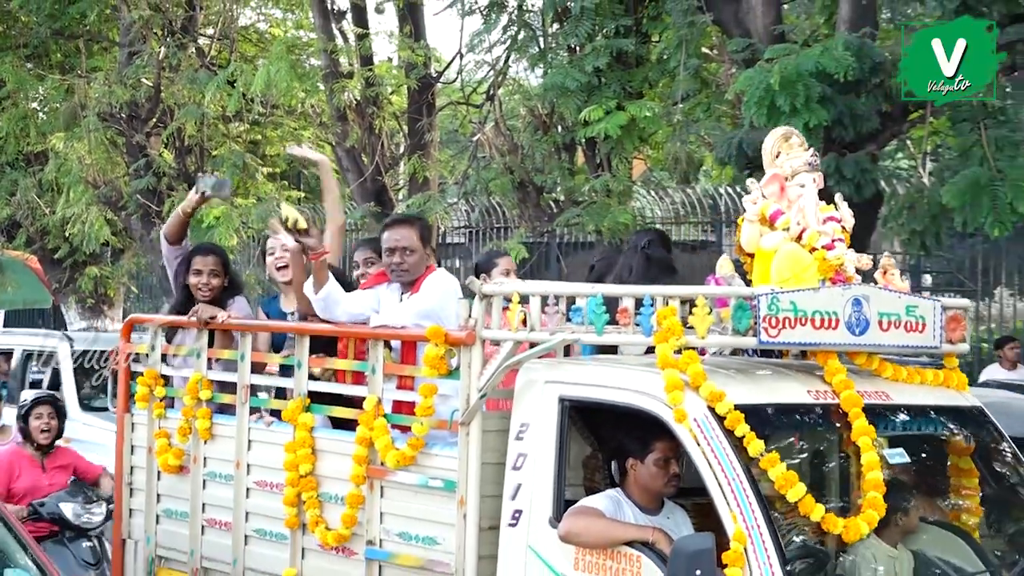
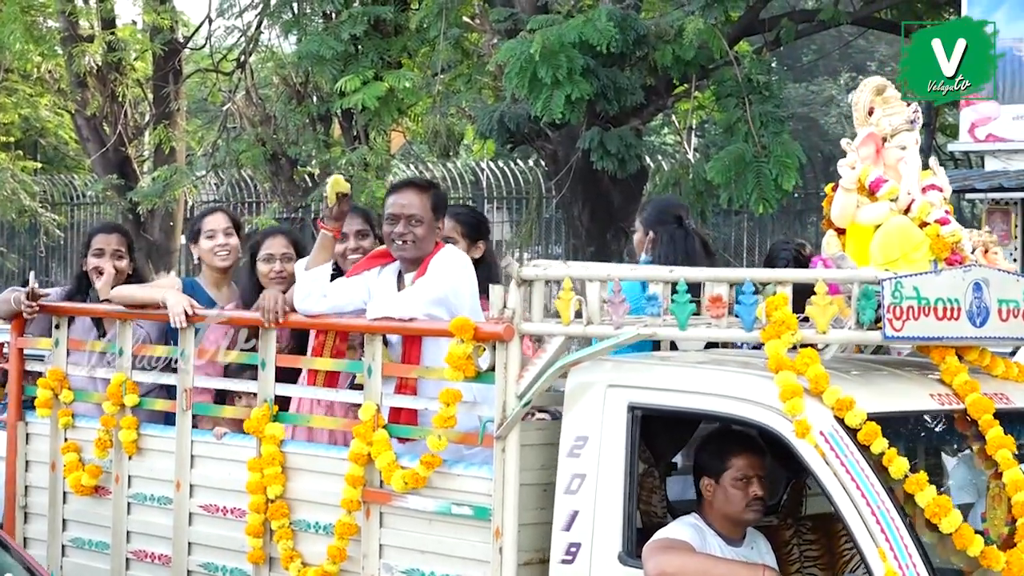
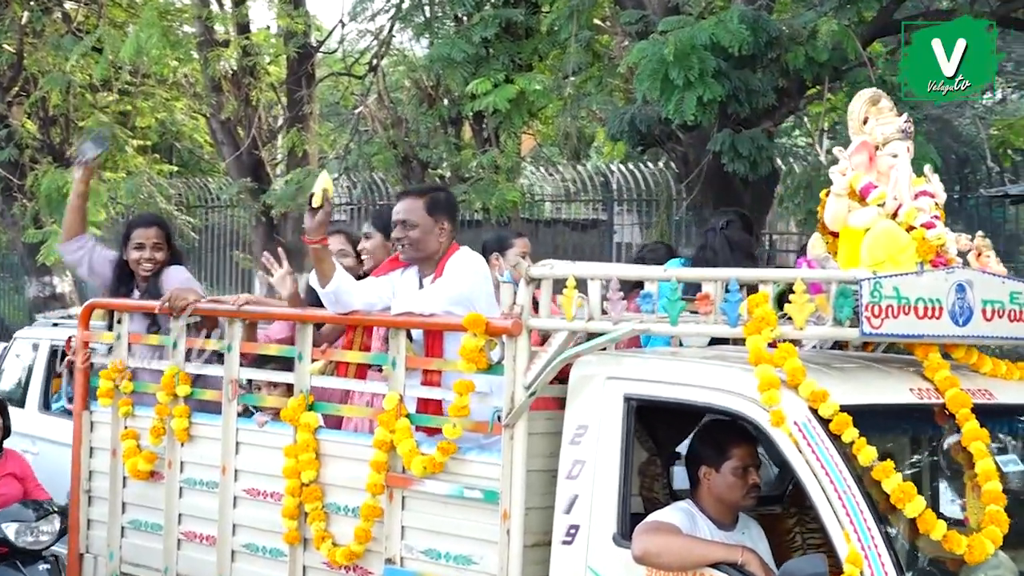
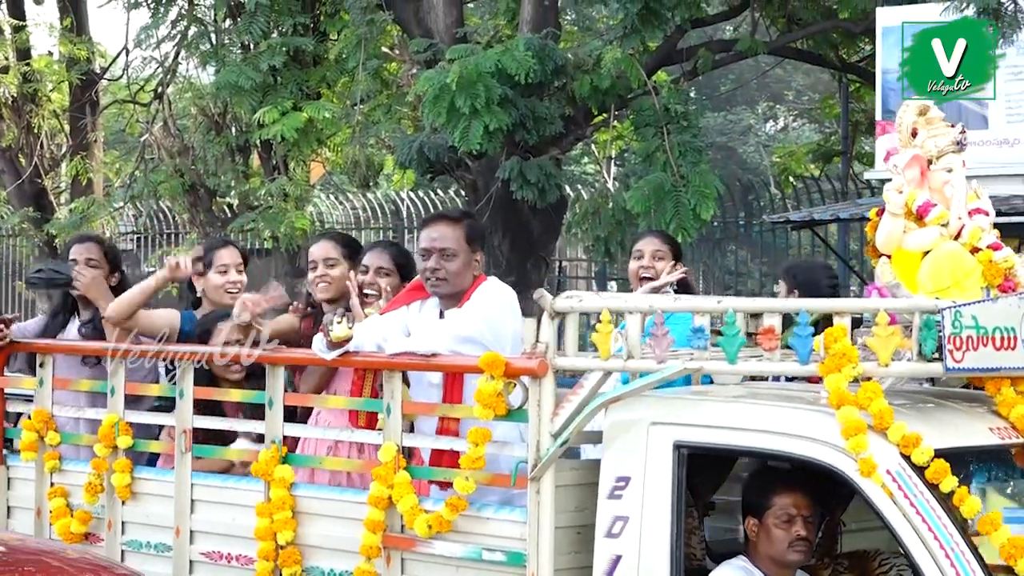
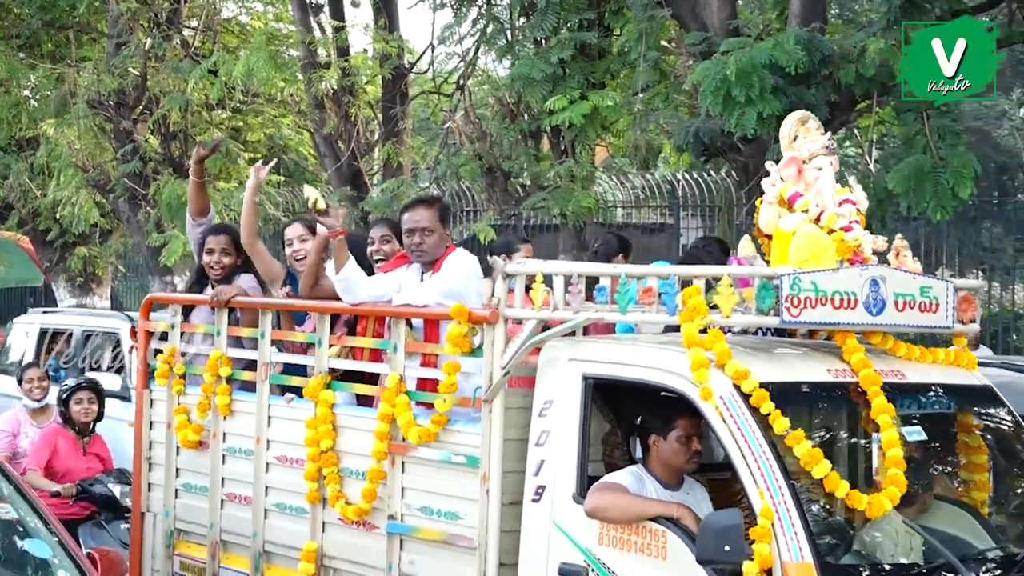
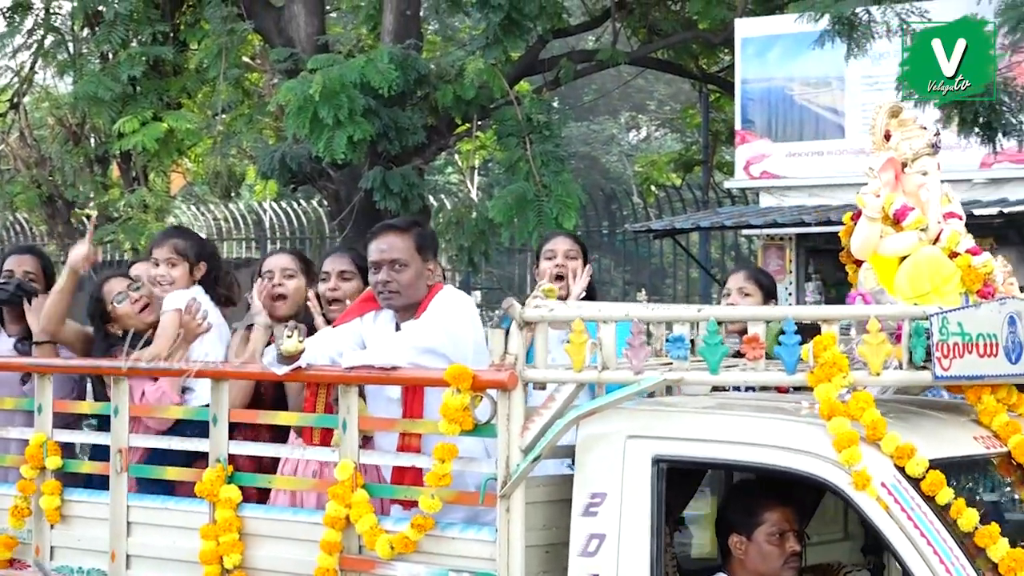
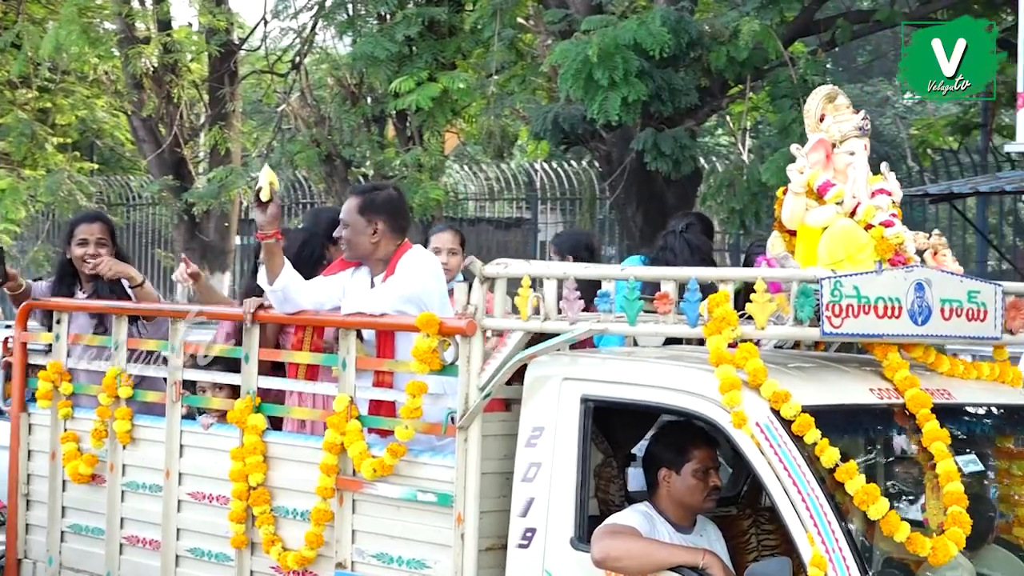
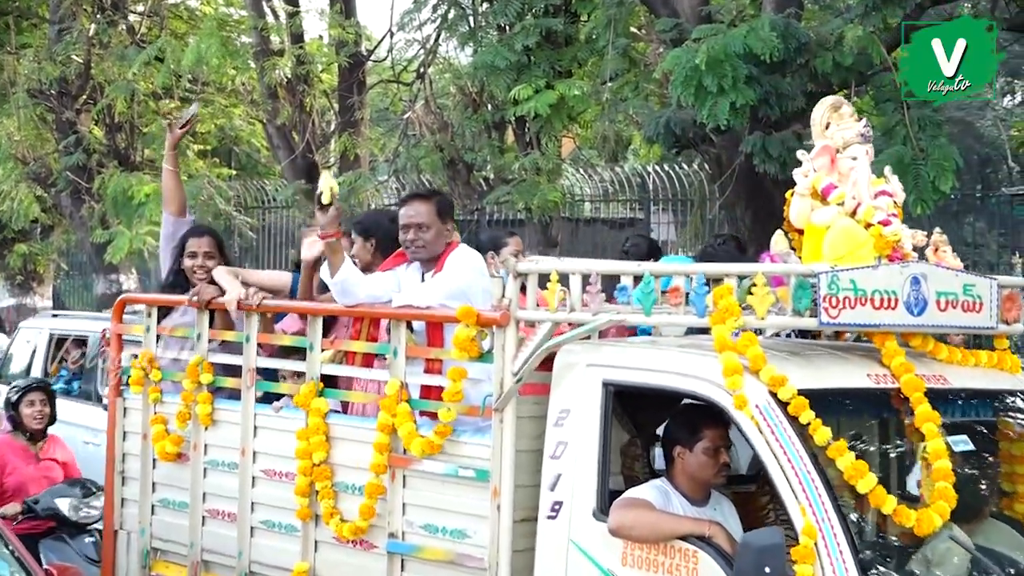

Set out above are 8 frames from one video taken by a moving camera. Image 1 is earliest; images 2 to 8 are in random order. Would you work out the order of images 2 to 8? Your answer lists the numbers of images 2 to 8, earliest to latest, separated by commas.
5, 8, 3, 7, 2, 4, 6
